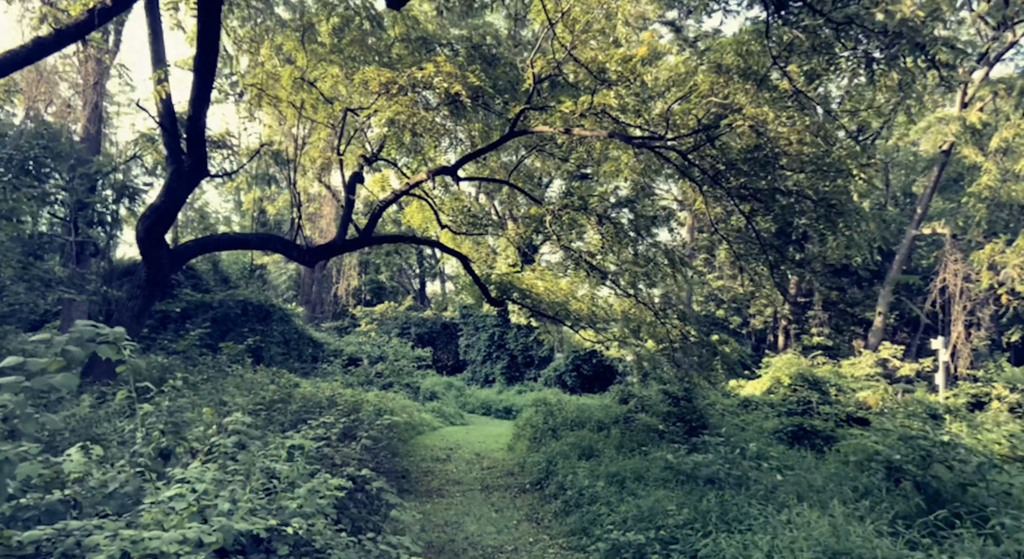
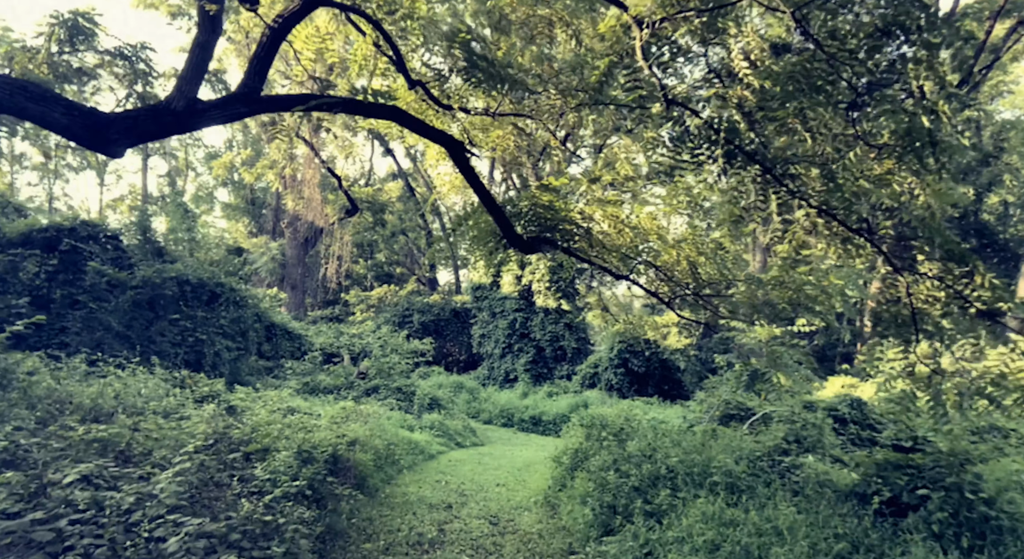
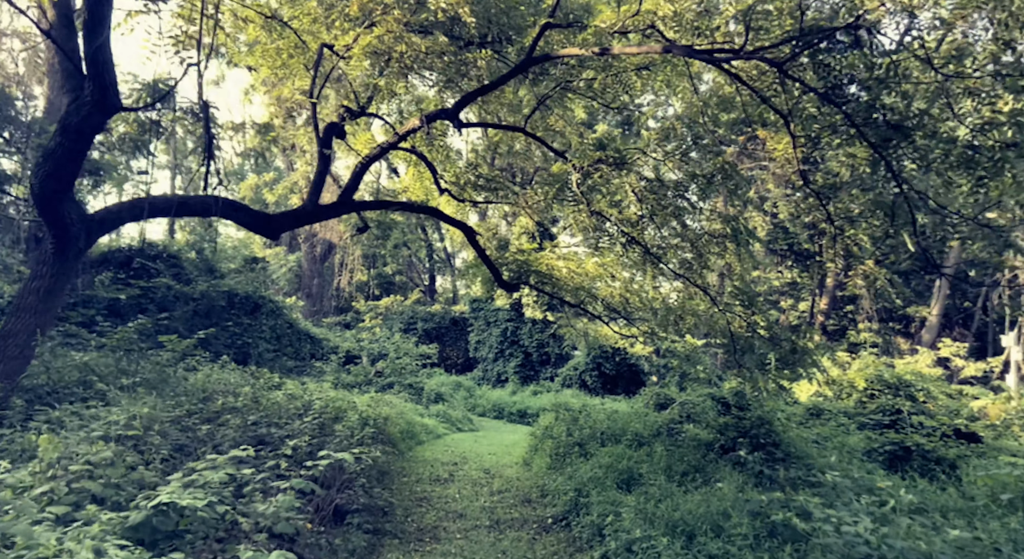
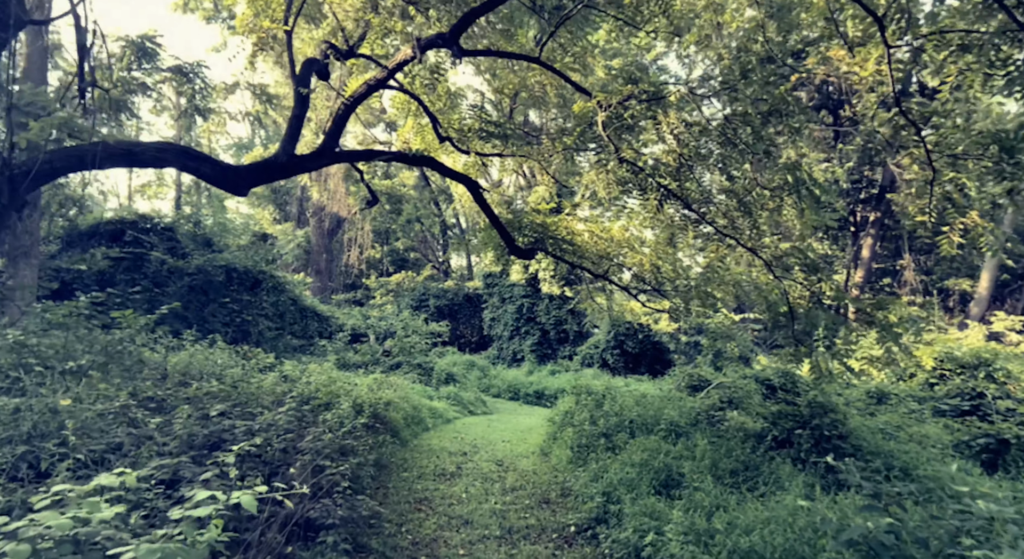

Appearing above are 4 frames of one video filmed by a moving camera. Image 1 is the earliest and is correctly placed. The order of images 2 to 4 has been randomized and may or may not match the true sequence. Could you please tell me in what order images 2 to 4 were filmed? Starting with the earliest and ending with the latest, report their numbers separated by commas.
3, 4, 2
